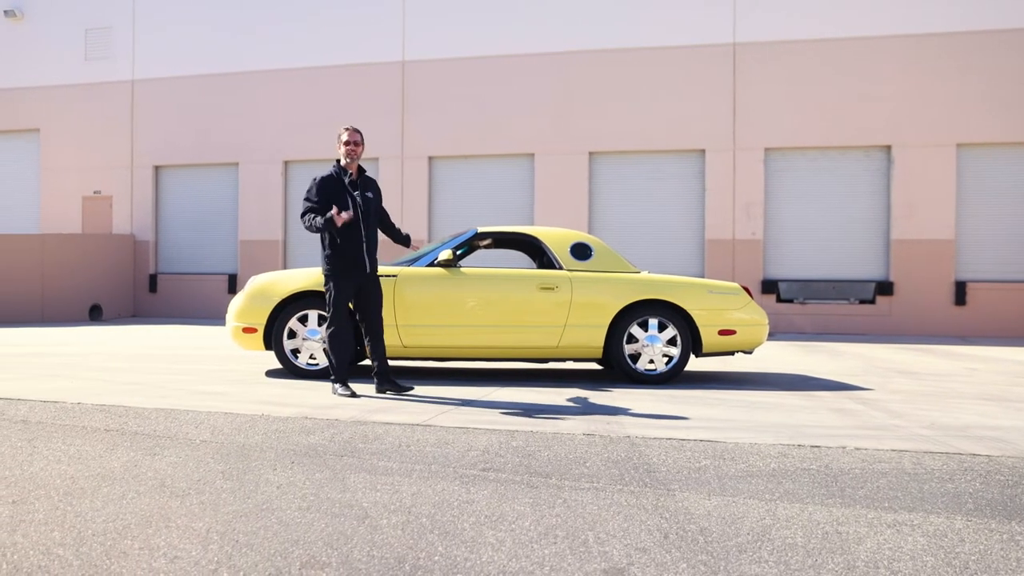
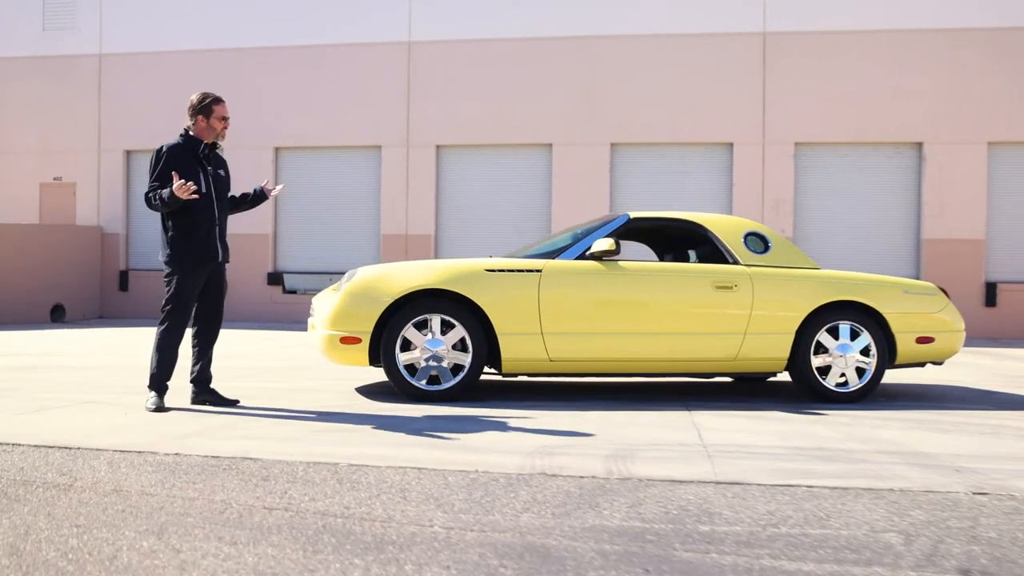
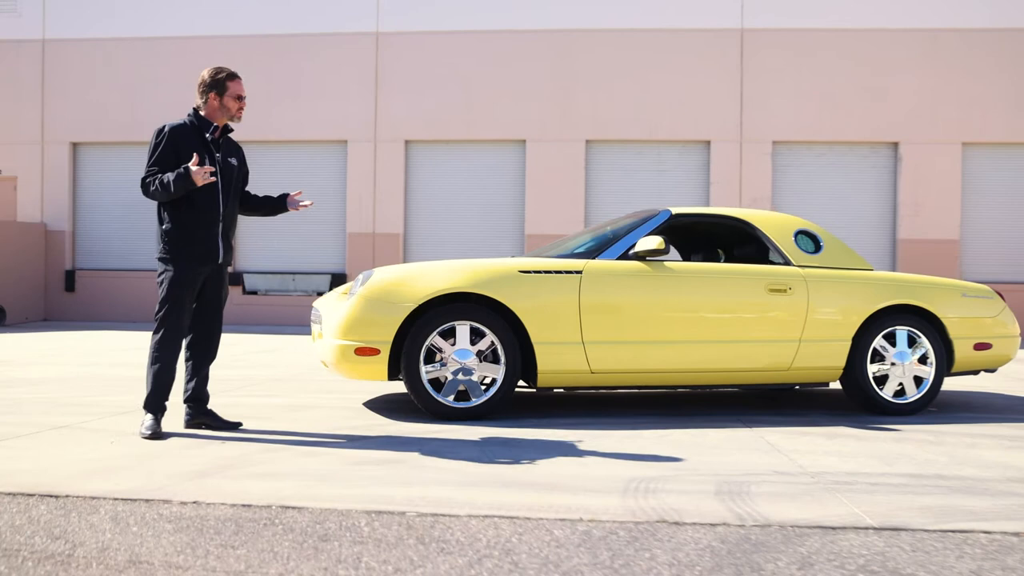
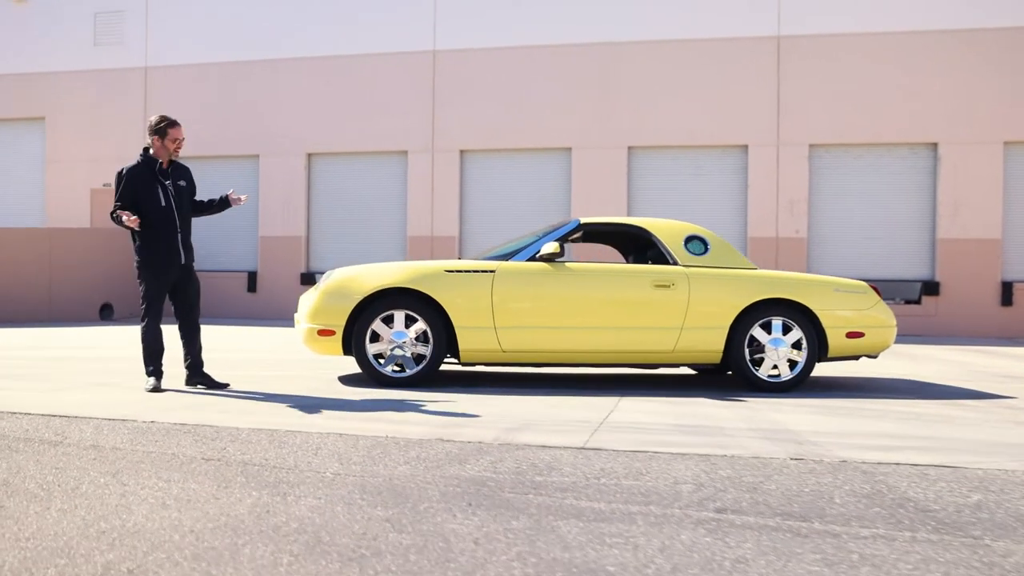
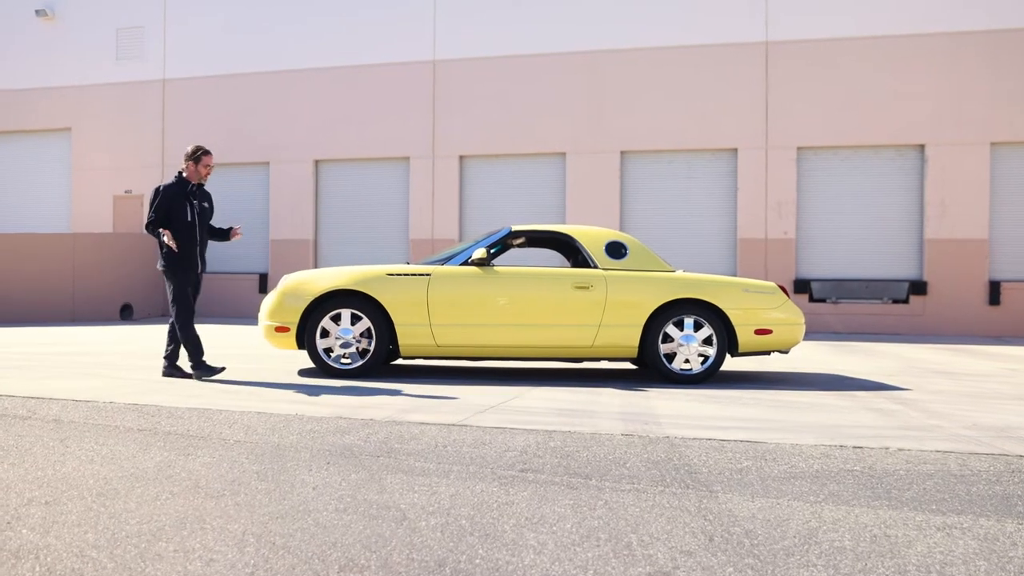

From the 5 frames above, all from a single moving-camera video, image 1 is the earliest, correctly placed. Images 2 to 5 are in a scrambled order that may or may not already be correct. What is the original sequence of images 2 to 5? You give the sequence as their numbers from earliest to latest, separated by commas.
5, 4, 2, 3
